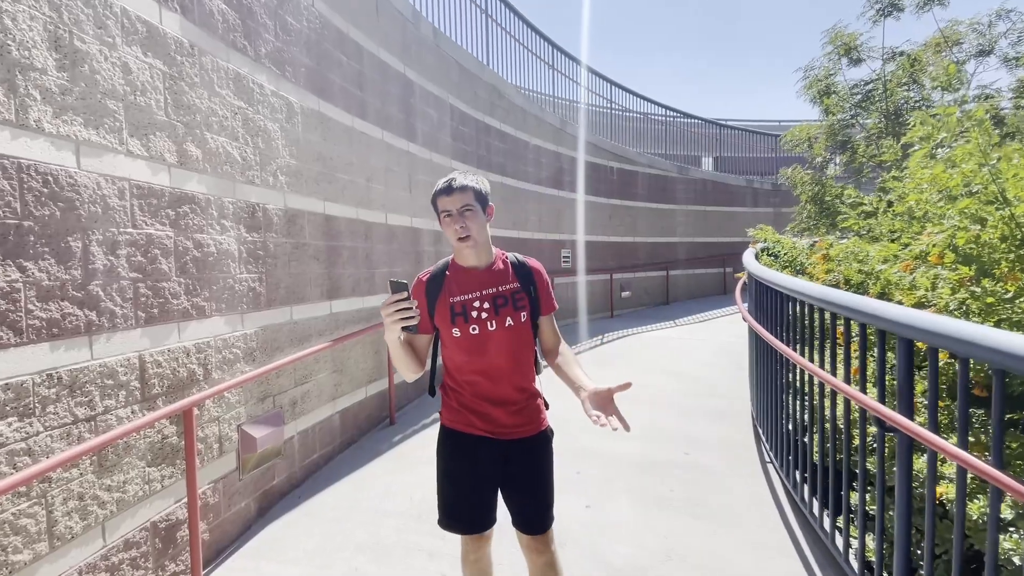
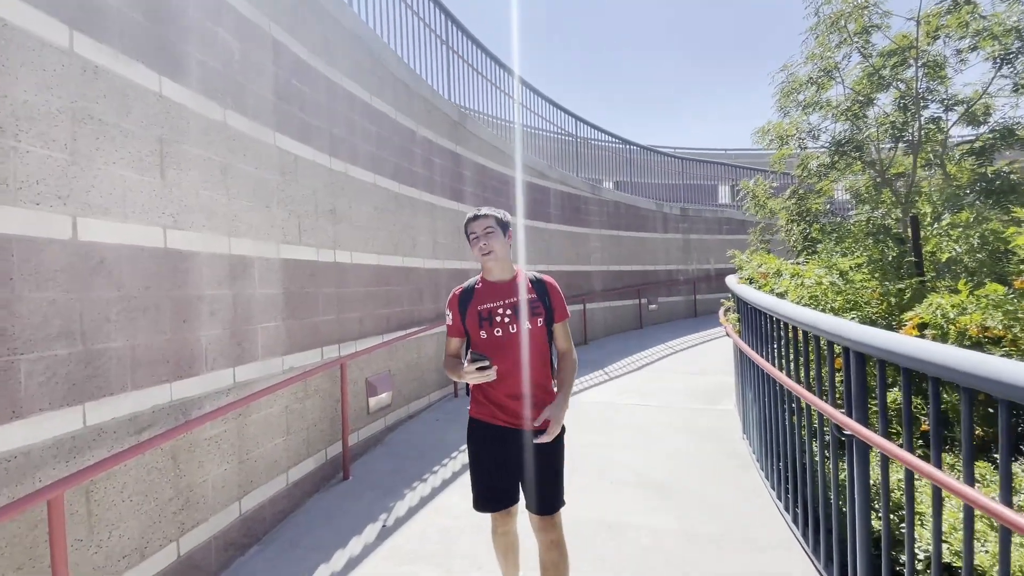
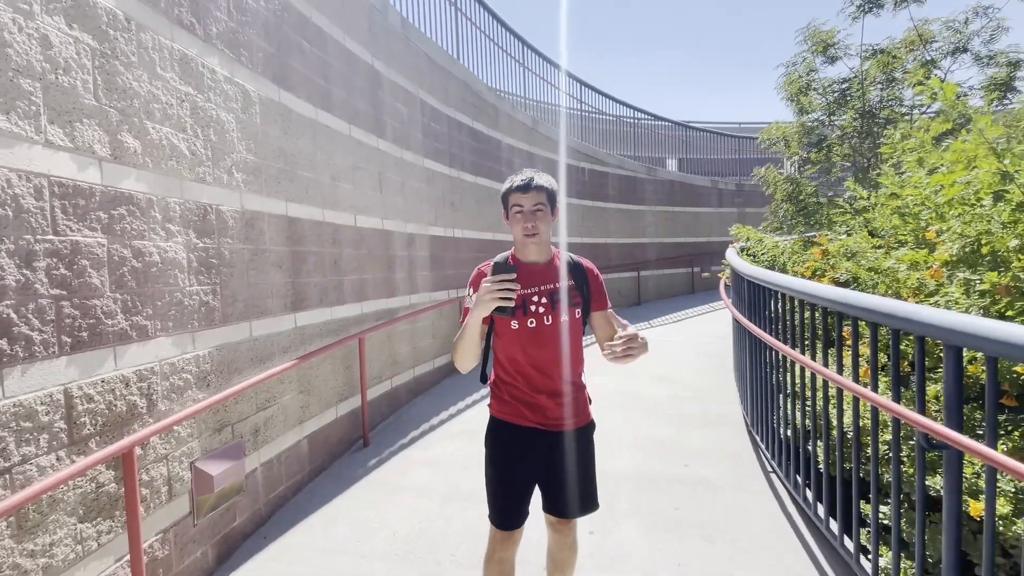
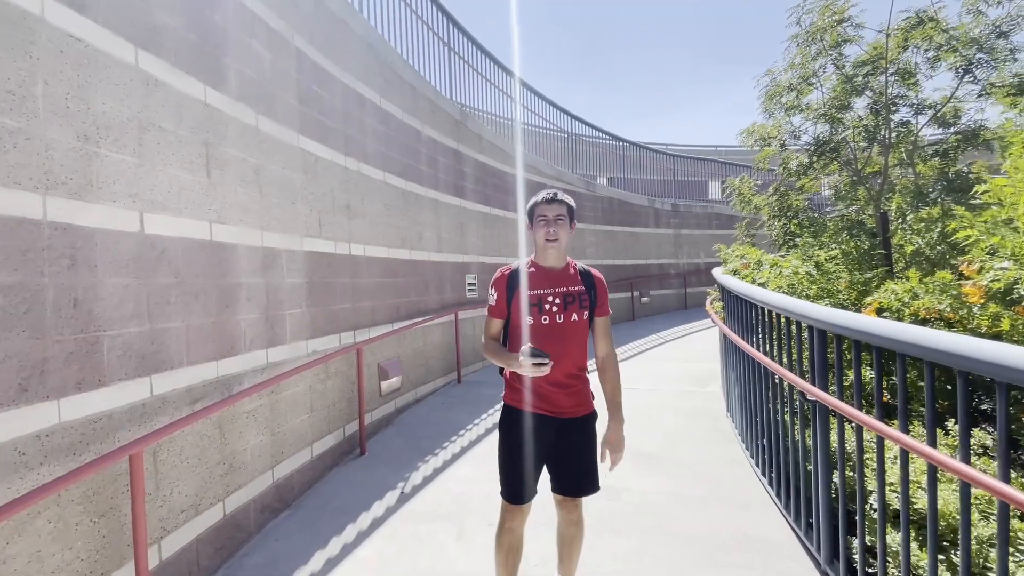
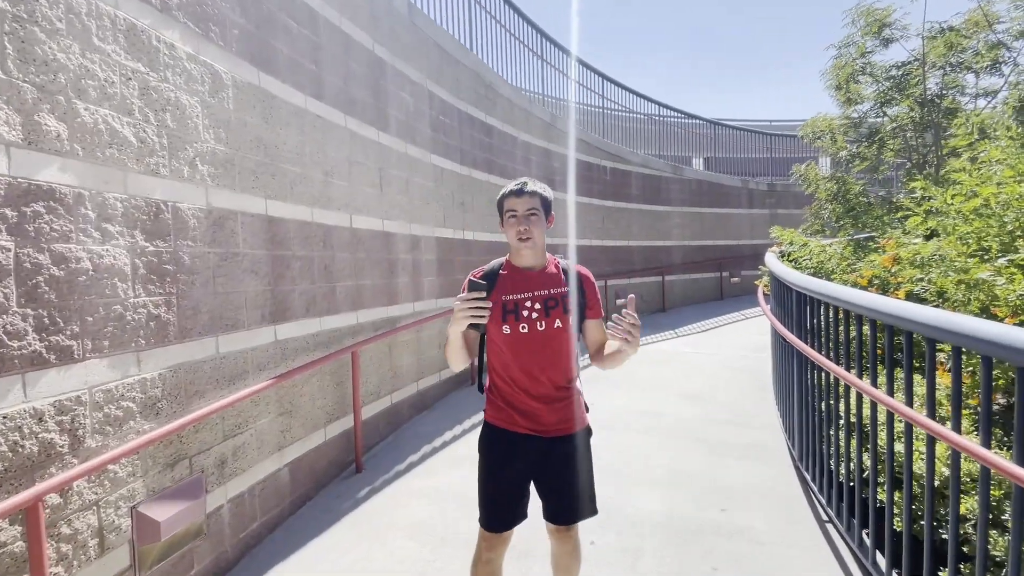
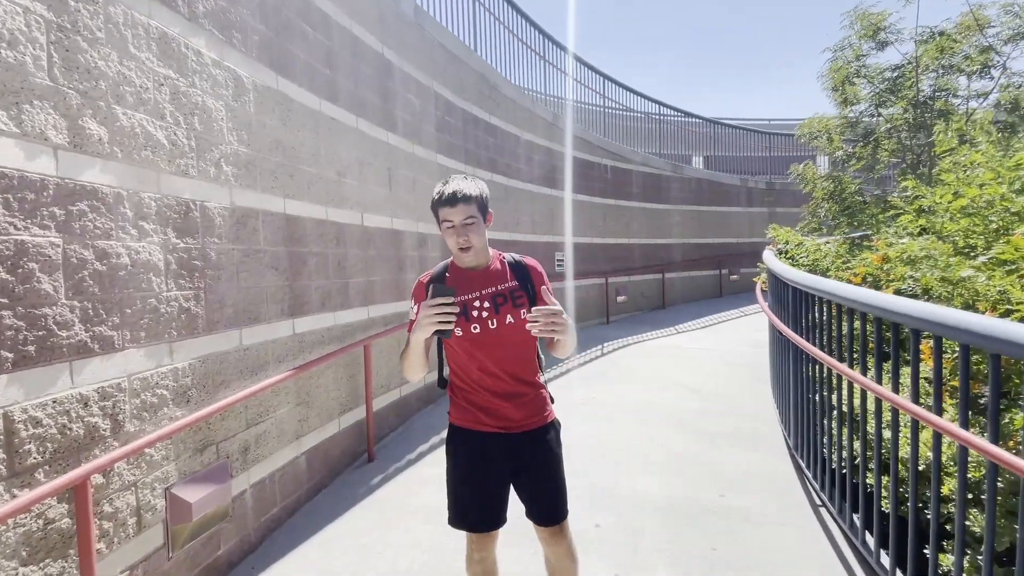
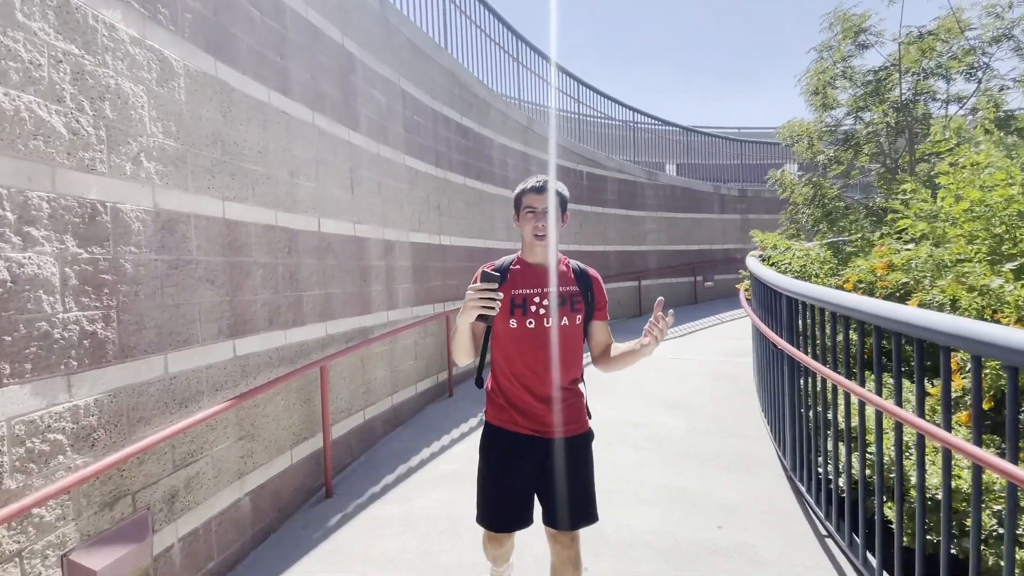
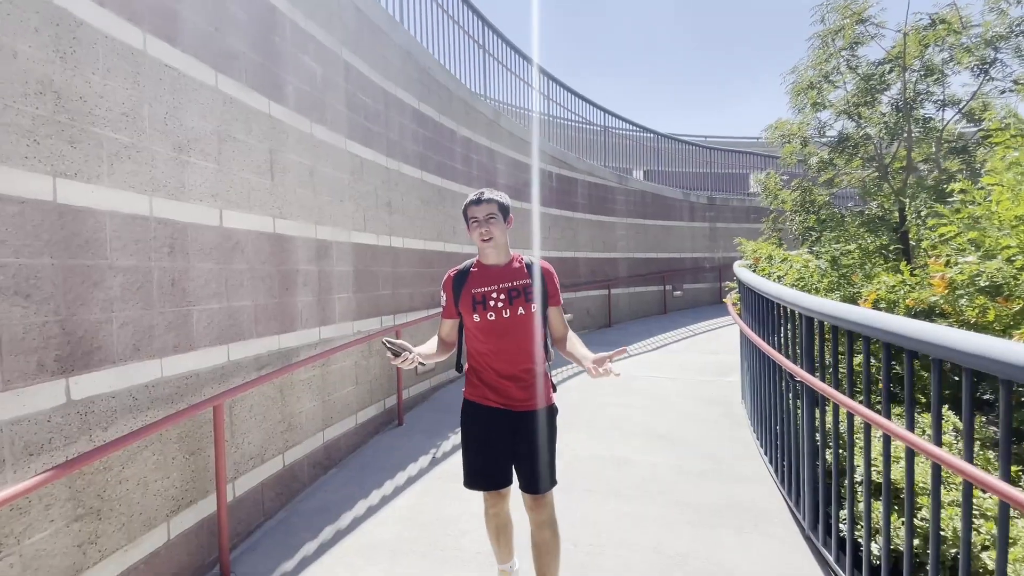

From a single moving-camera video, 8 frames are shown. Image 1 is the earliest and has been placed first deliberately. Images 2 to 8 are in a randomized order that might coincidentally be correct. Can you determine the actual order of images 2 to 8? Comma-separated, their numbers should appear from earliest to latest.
3, 6, 5, 7, 8, 4, 2
